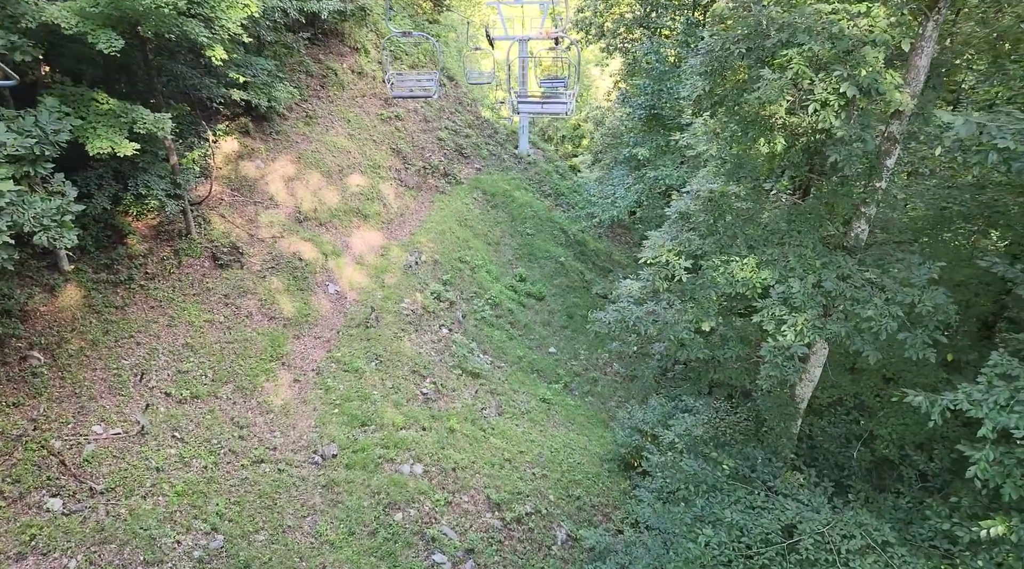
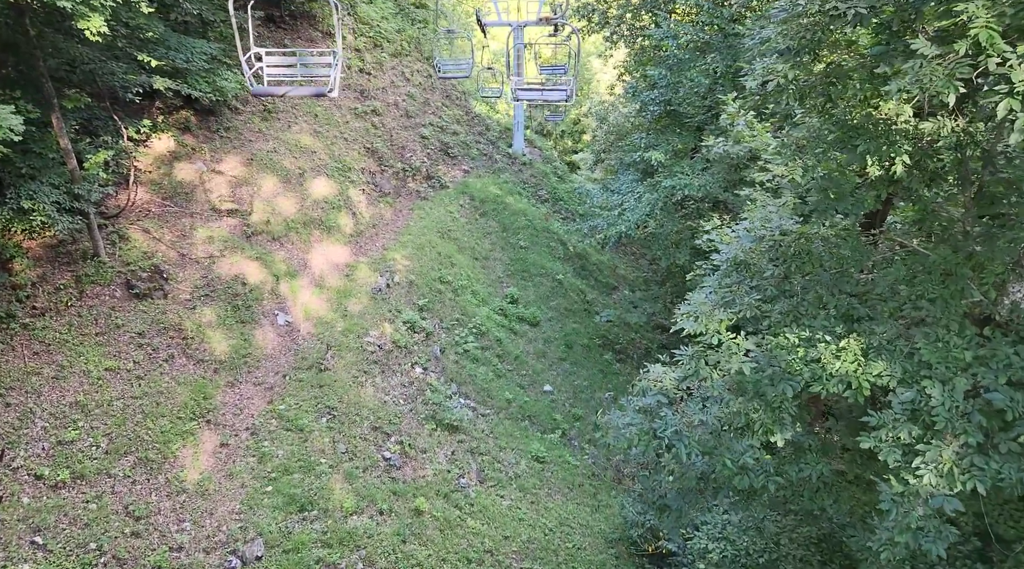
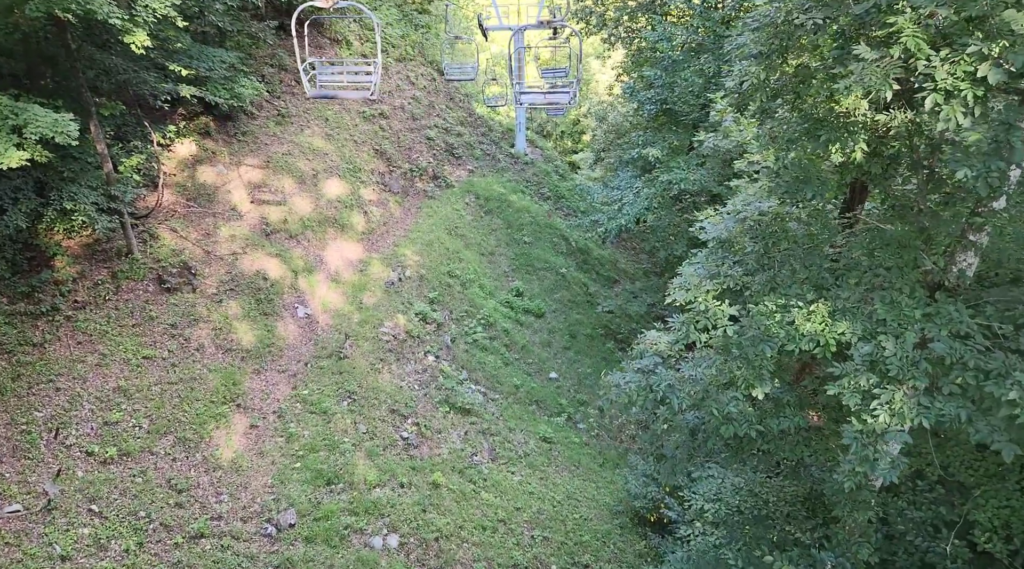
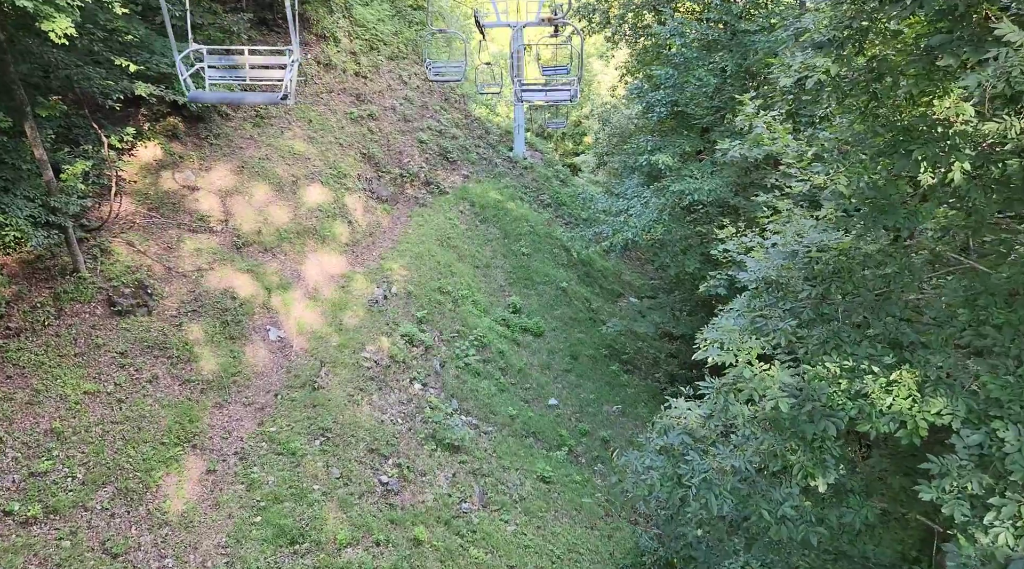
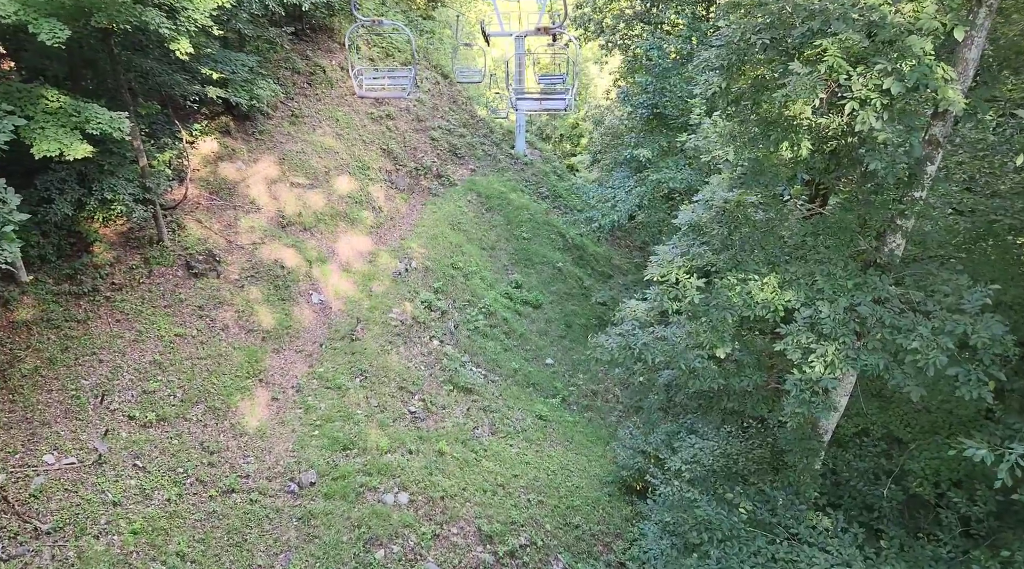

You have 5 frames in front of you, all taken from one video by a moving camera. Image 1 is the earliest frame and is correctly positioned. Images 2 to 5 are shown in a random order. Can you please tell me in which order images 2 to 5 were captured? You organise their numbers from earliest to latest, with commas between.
5, 3, 2, 4
